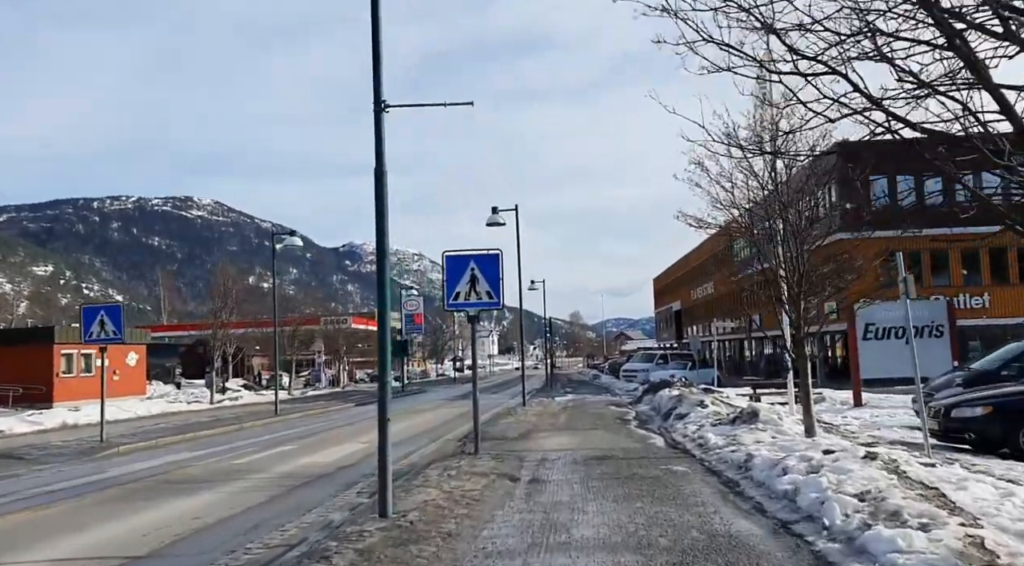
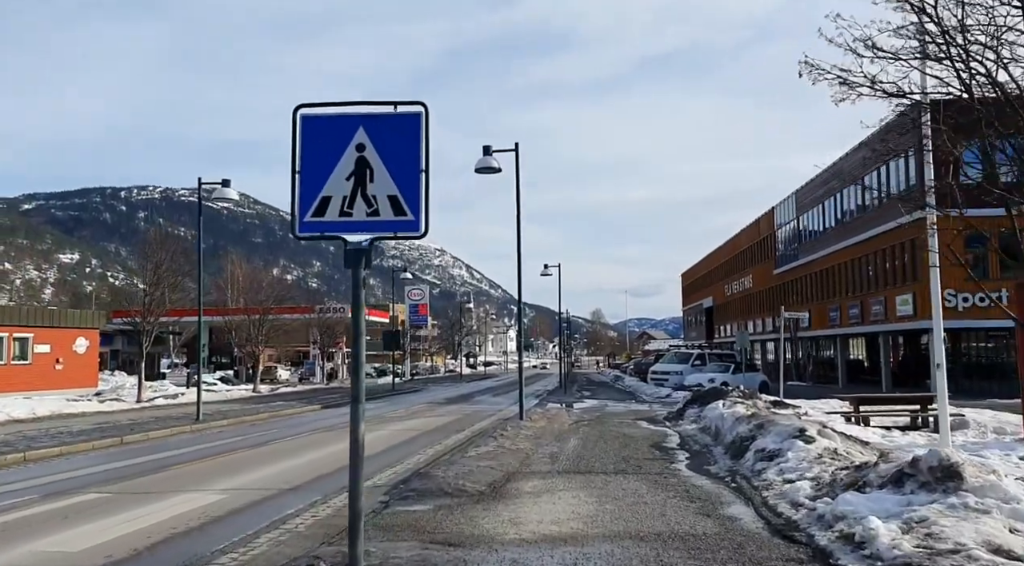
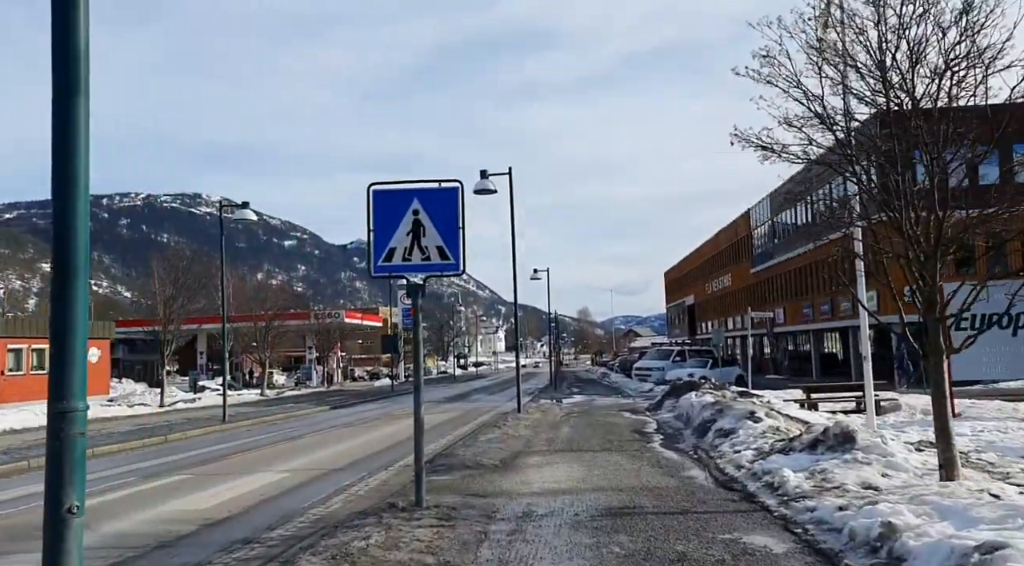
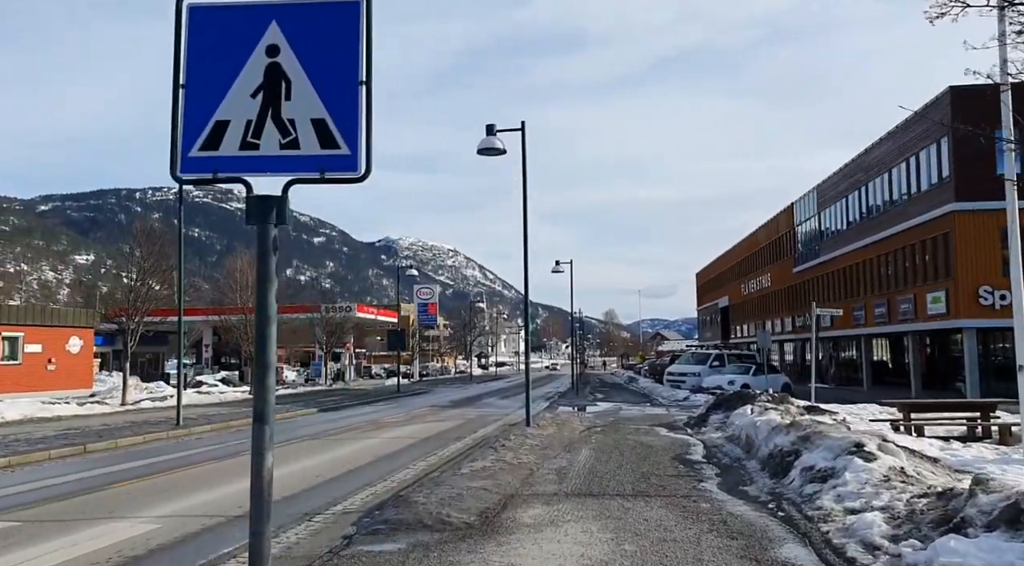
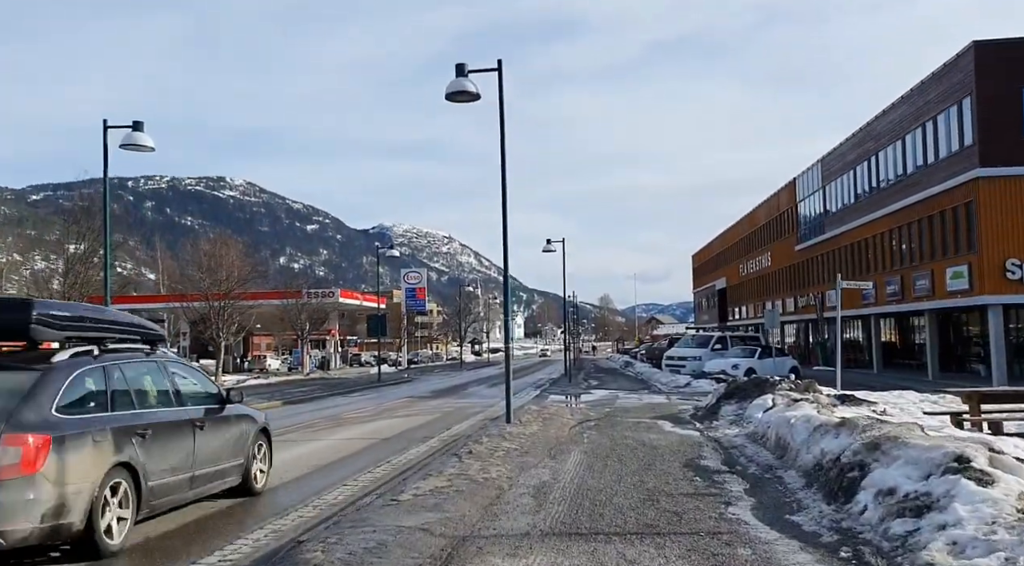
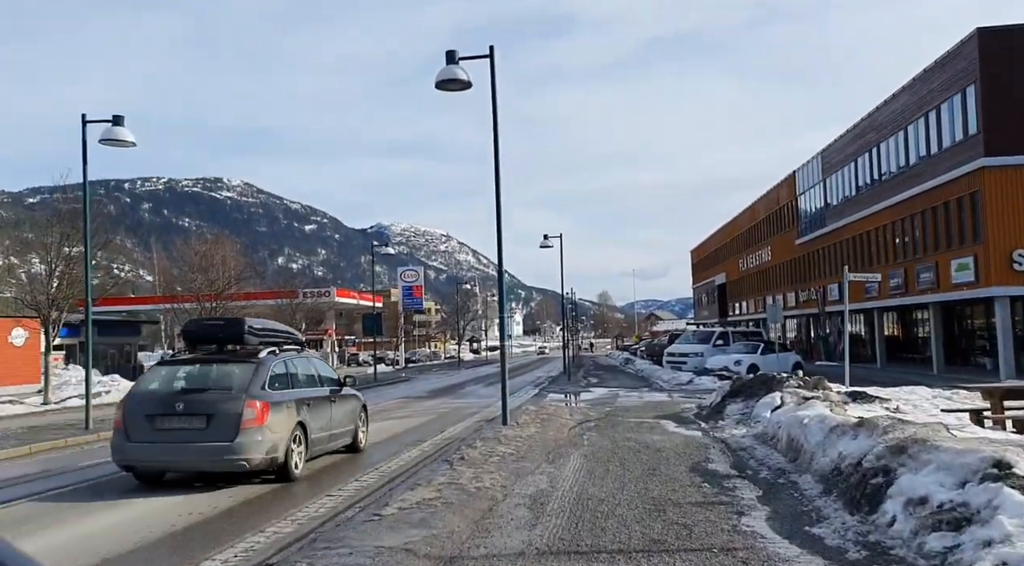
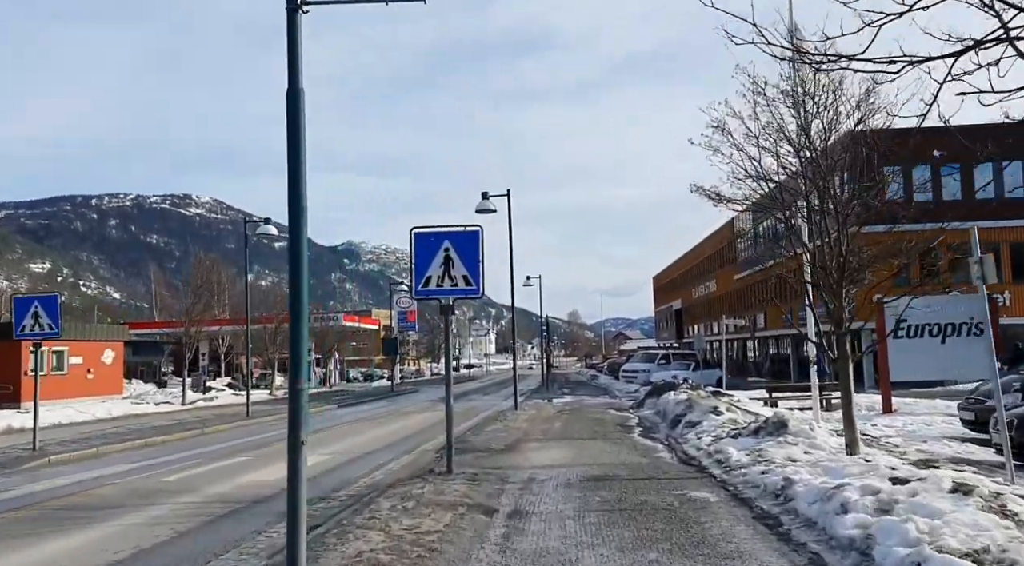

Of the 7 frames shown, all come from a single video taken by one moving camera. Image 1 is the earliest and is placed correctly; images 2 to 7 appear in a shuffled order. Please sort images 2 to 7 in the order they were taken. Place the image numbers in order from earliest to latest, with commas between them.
7, 3, 2, 4, 5, 6
